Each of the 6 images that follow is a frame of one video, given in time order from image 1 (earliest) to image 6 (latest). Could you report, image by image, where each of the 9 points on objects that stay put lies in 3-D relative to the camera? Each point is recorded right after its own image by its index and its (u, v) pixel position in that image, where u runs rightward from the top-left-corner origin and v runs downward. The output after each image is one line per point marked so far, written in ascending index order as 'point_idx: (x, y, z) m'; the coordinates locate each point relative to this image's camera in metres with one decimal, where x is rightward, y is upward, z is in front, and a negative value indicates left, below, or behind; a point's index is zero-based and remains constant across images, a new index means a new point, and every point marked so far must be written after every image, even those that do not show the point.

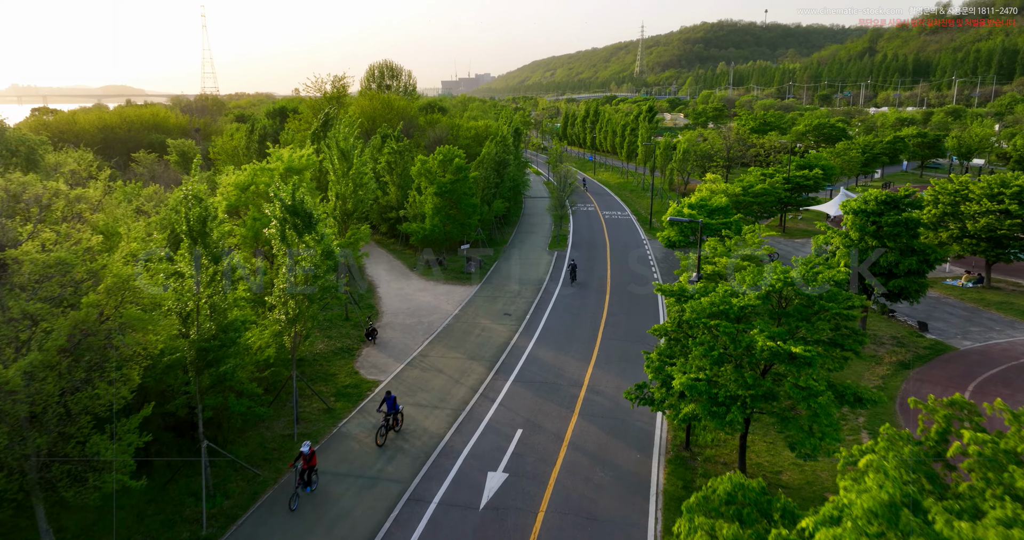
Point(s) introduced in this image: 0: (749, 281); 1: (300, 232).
0: (+5.1, -0.3, +15.3) m
1: (-5.2, +0.9, +17.7) m
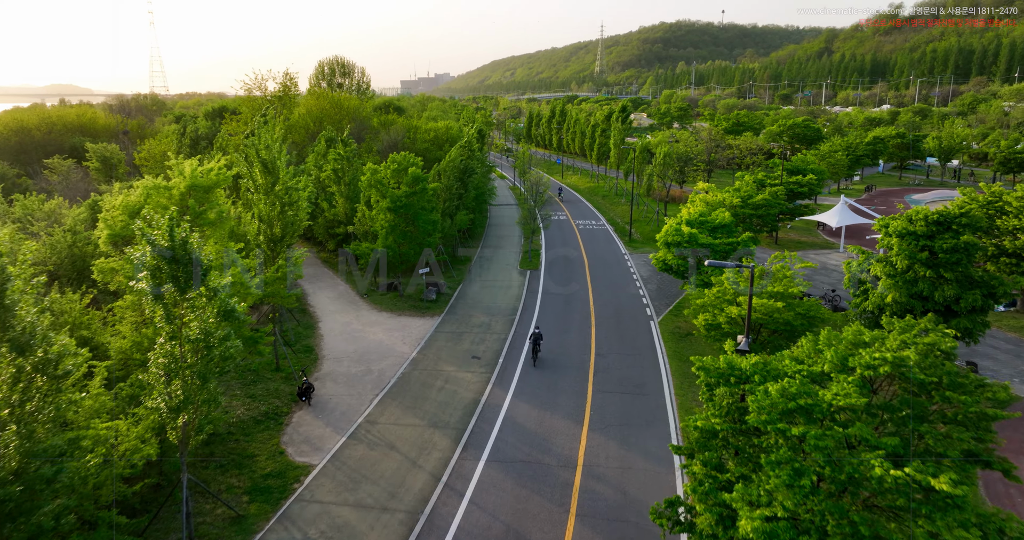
0: (+4.7, -1.3, +10.6) m
1: (-5.7, -0.3, +12.4) m
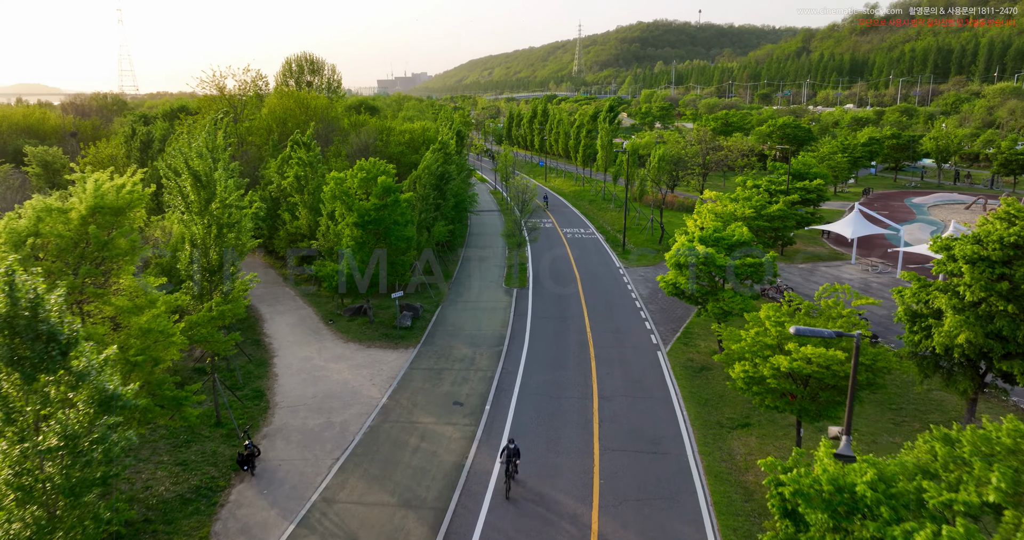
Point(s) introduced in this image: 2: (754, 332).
0: (+4.8, -2.1, +7.1) m
1: (-5.7, -1.1, +8.6) m
2: (+5.2, -1.3, +15.4) m
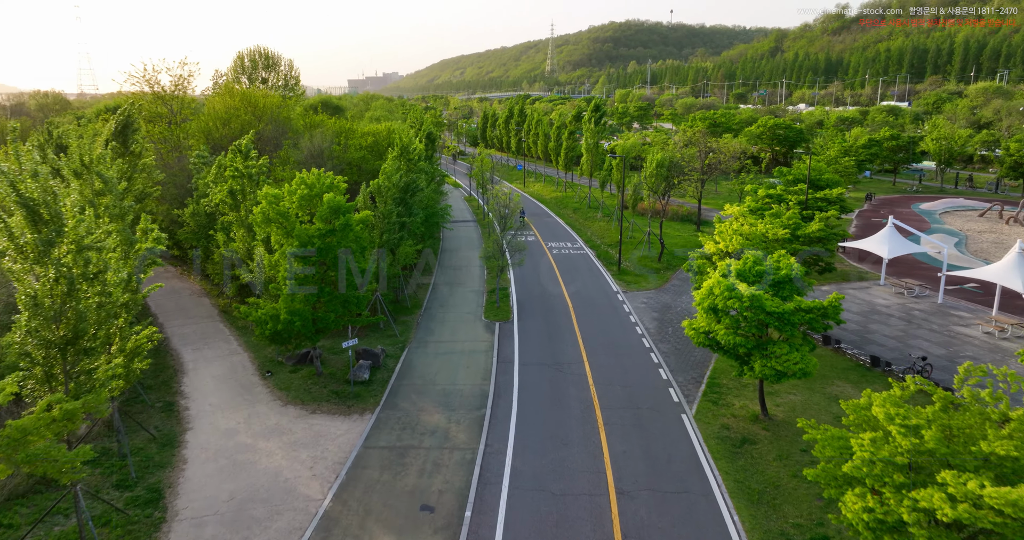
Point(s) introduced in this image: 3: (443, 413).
0: (+5.0, -3.2, +2.0) m
1: (-5.5, -2.3, +3.1) m
2: (+5.1, -2.4, +10.3) m
3: (-1.8, -3.8, +19.3) m
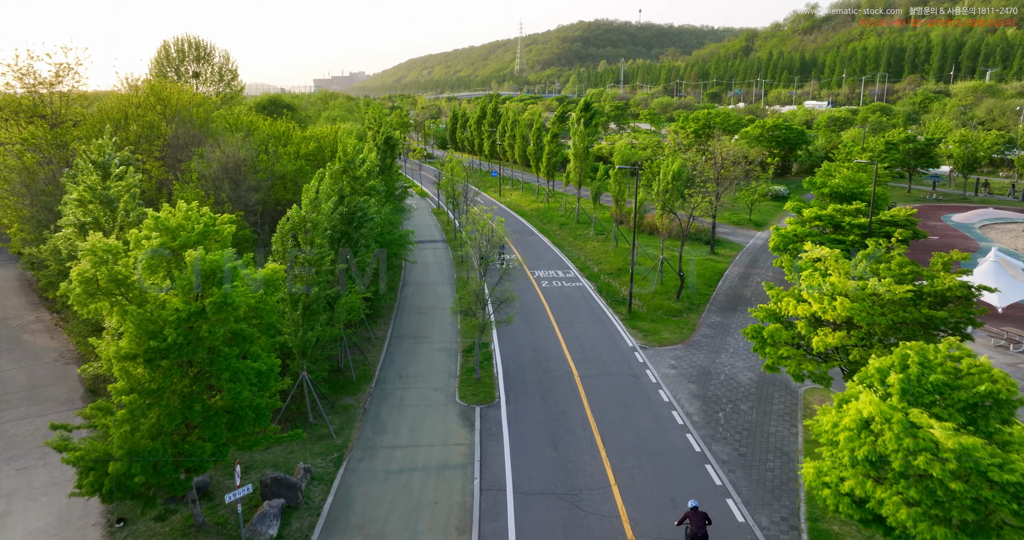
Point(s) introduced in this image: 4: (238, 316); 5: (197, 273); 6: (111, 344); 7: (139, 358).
0: (+5.7, -4.8, -5.7) m
1: (-4.9, -4.0, -5.0) m
2: (+5.4, -4.0, +2.7) m
3: (-1.9, -5.5, +11.4) m
4: (-4.8, -0.8, +12.7) m
5: (-5.3, 0.0, +12.1) m
6: (-6.6, -1.1, +12.1) m
7: (-6.0, -1.3, +11.9) m
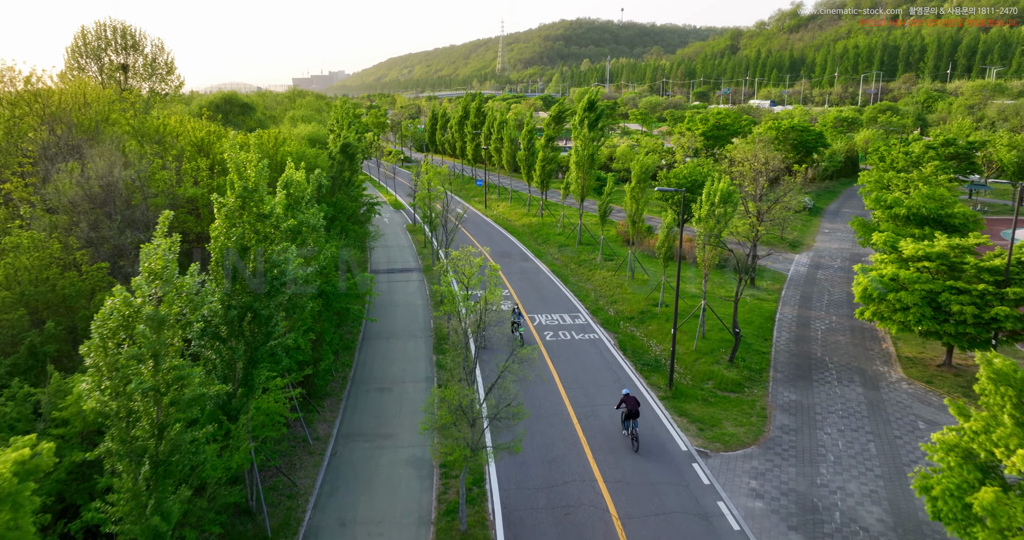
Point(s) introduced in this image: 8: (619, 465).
0: (+6.5, -6.5, -13.1) m
1: (-4.1, -5.8, -12.7) m
2: (+6.0, -5.7, -4.8) m
3: (-1.5, -7.2, +3.7) m
4: (-4.5, -2.5, +5.0) m
5: (-4.9, -1.7, +4.4) m
6: (-6.2, -2.8, +4.3) m
7: (-5.7, -3.0, +4.1) m
8: (+2.3, -4.3, +15.9) m
